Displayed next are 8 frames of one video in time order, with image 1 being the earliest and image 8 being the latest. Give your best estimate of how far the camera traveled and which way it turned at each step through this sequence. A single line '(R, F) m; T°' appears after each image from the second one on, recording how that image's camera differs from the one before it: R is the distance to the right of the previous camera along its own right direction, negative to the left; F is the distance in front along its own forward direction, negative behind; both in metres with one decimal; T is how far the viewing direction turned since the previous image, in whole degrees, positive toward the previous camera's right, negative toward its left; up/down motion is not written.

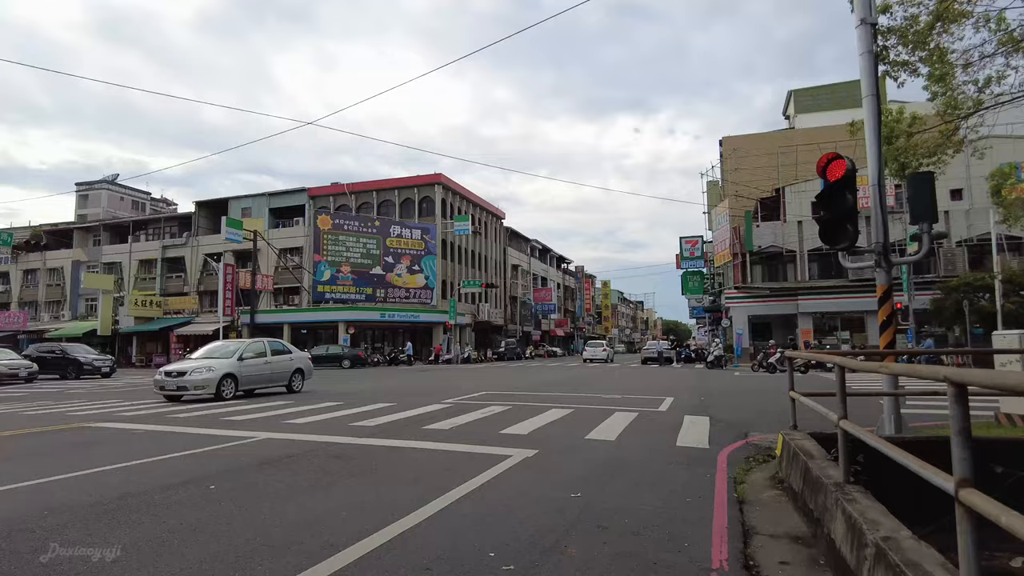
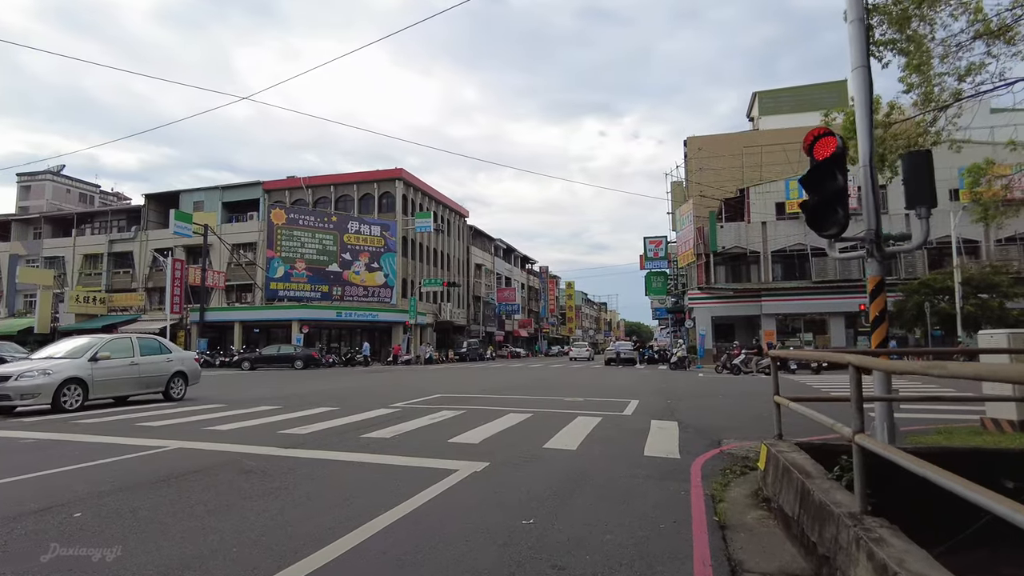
(+0.2, +1.0) m; +3°
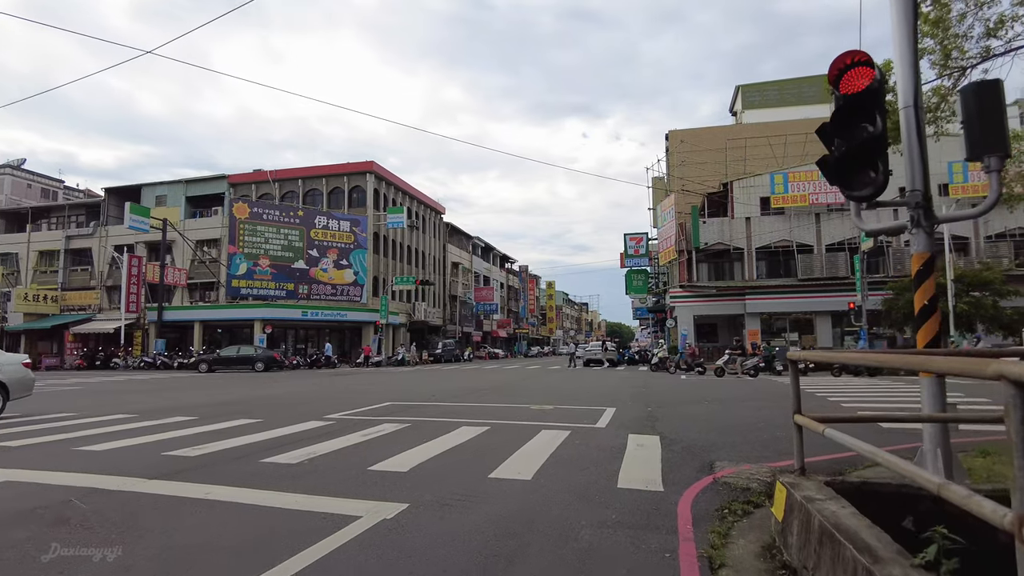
(+0.4, +1.7) m; +2°
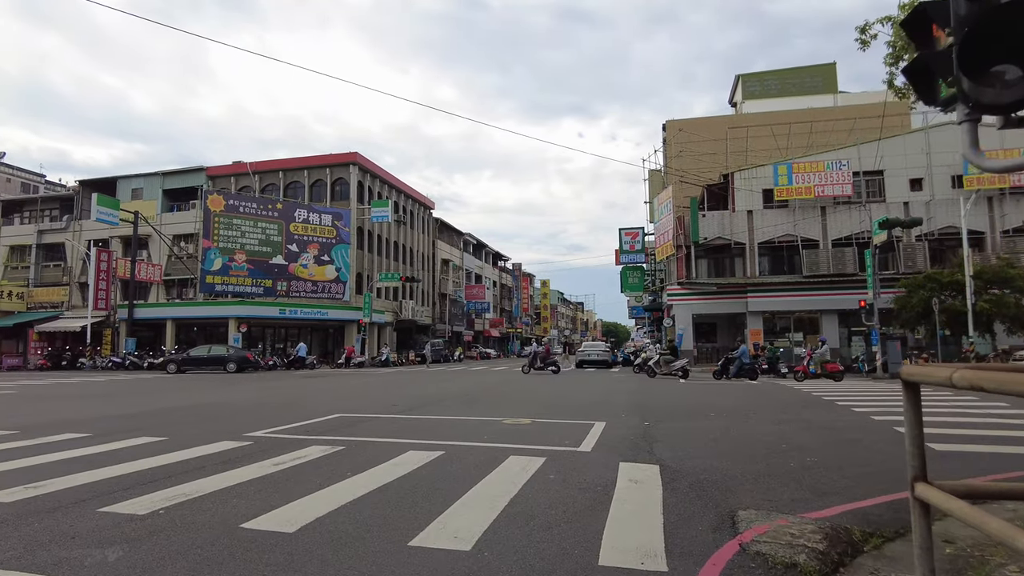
(+0.4, +1.9) m; 0°
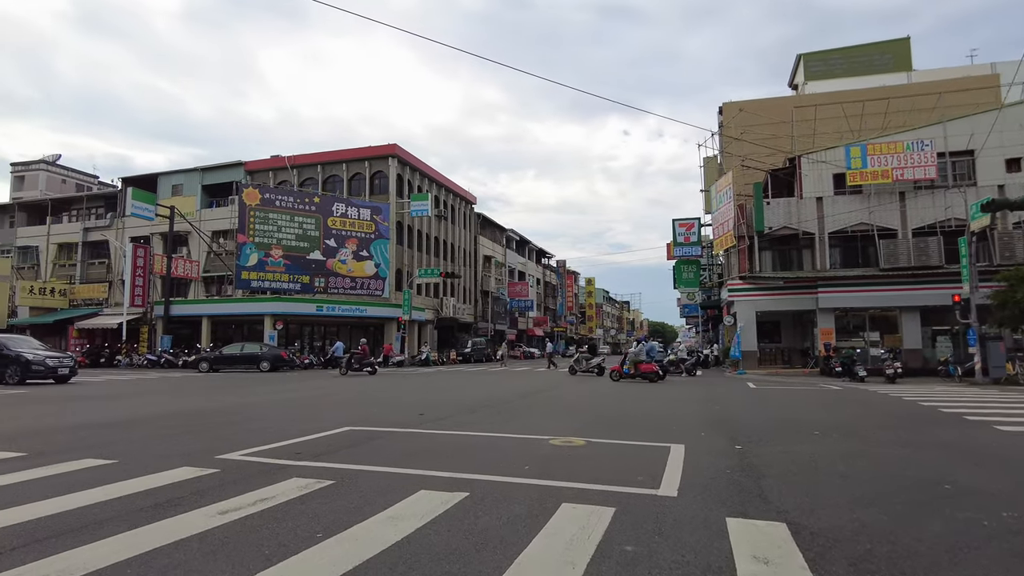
(-0.1, +2.1) m; -4°
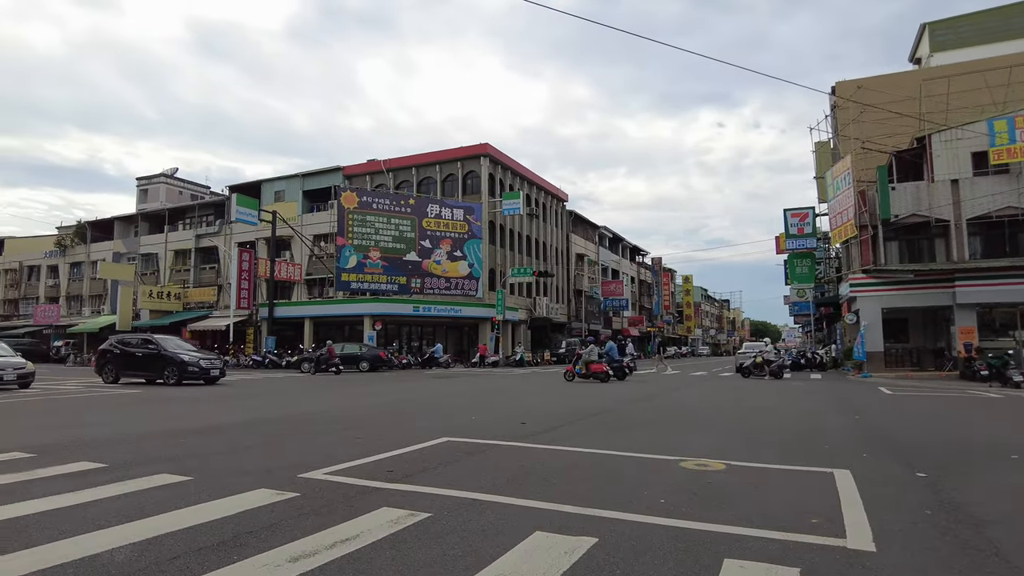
(-0.3, +1.0) m; -9°
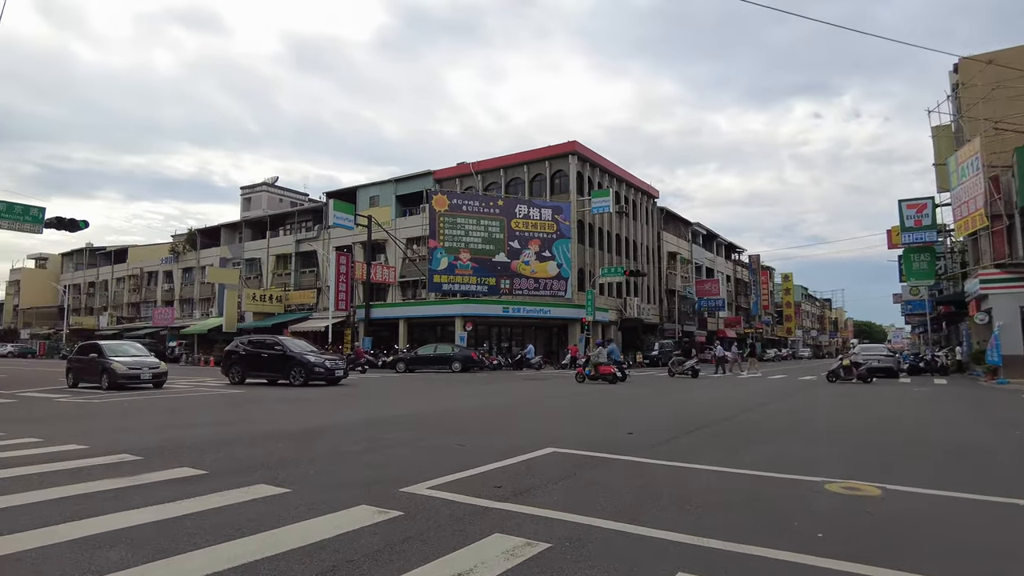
(-0.3, +0.6) m; -8°
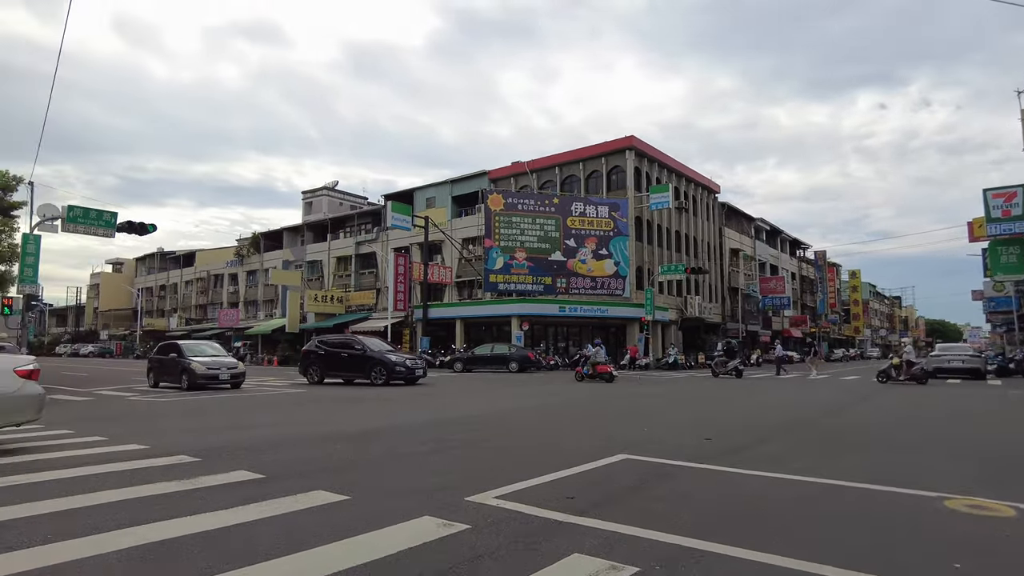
(-0.1, +0.4) m; -5°
